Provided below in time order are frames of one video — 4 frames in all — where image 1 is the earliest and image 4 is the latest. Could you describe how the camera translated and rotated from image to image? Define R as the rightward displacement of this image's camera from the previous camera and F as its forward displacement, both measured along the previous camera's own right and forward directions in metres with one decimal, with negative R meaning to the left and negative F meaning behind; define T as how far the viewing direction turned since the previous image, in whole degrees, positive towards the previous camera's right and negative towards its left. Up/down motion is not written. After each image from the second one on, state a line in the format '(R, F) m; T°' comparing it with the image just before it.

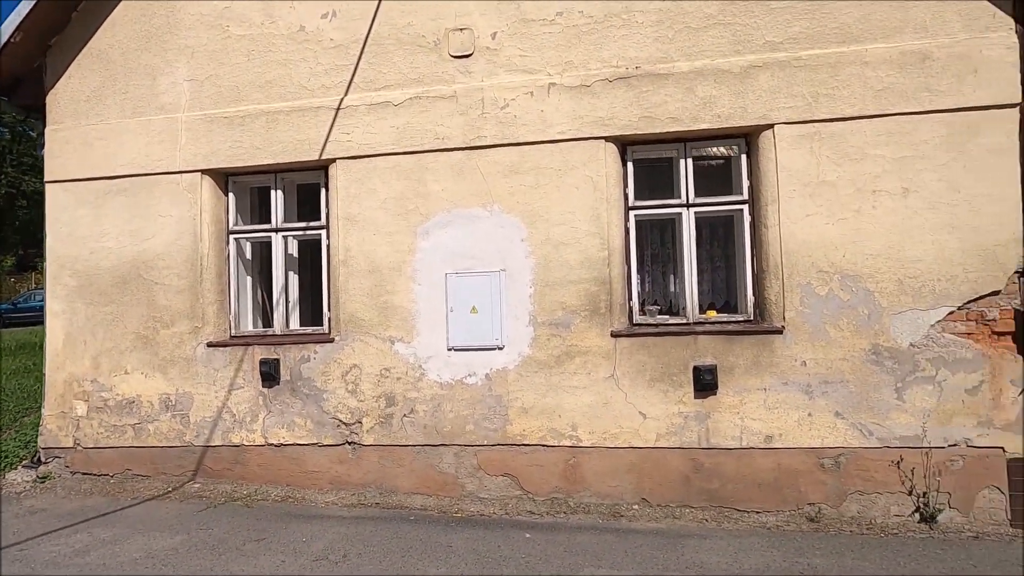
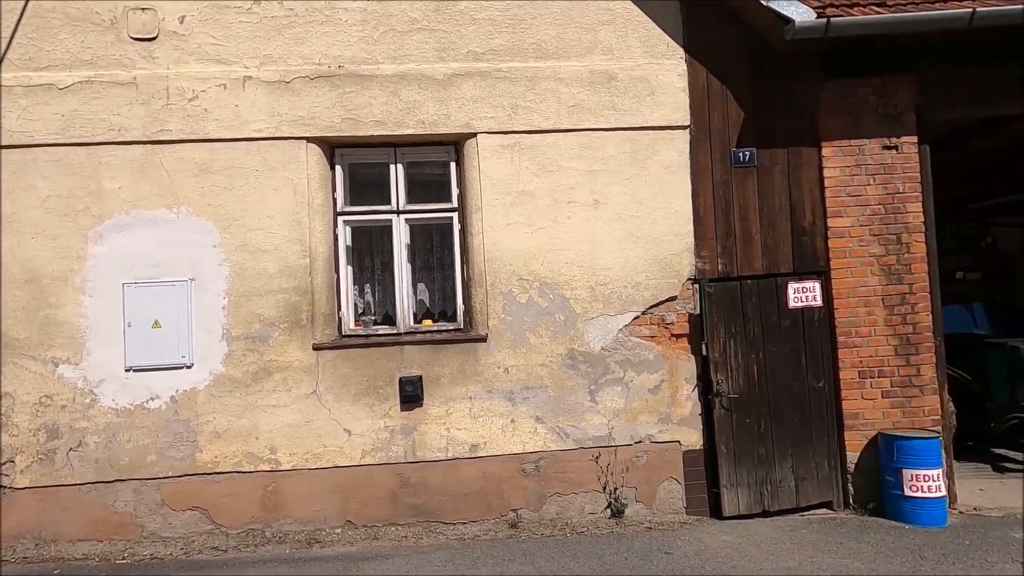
(+1.6, 0.0) m; +13°
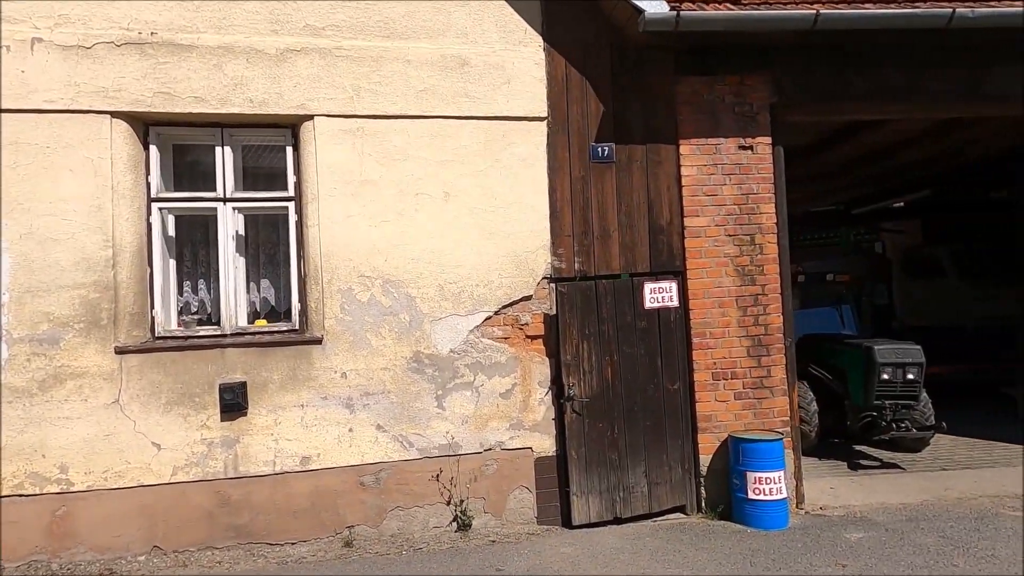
(+0.9, +0.3) m; +6°
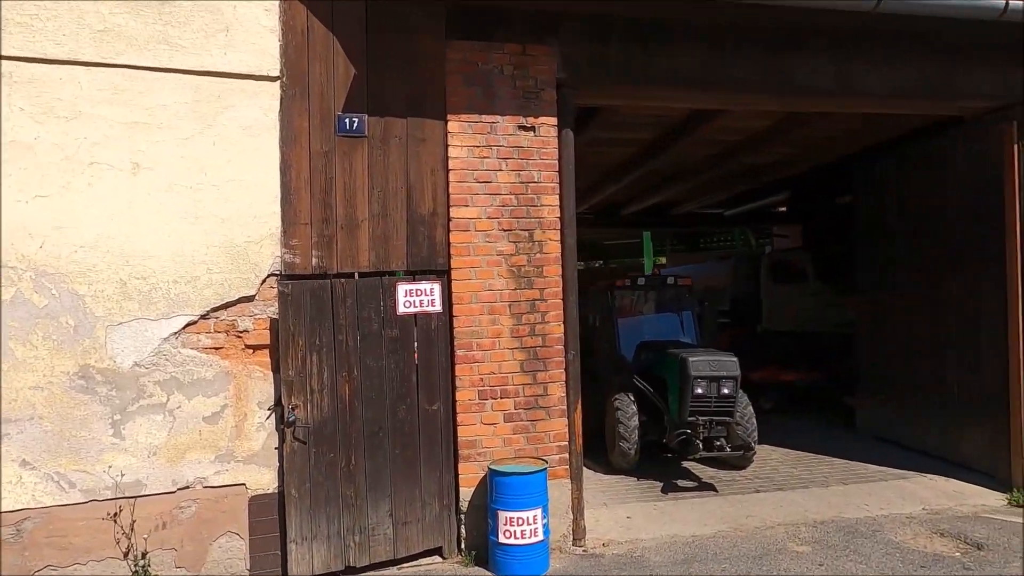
(+1.6, +0.8) m; +6°
